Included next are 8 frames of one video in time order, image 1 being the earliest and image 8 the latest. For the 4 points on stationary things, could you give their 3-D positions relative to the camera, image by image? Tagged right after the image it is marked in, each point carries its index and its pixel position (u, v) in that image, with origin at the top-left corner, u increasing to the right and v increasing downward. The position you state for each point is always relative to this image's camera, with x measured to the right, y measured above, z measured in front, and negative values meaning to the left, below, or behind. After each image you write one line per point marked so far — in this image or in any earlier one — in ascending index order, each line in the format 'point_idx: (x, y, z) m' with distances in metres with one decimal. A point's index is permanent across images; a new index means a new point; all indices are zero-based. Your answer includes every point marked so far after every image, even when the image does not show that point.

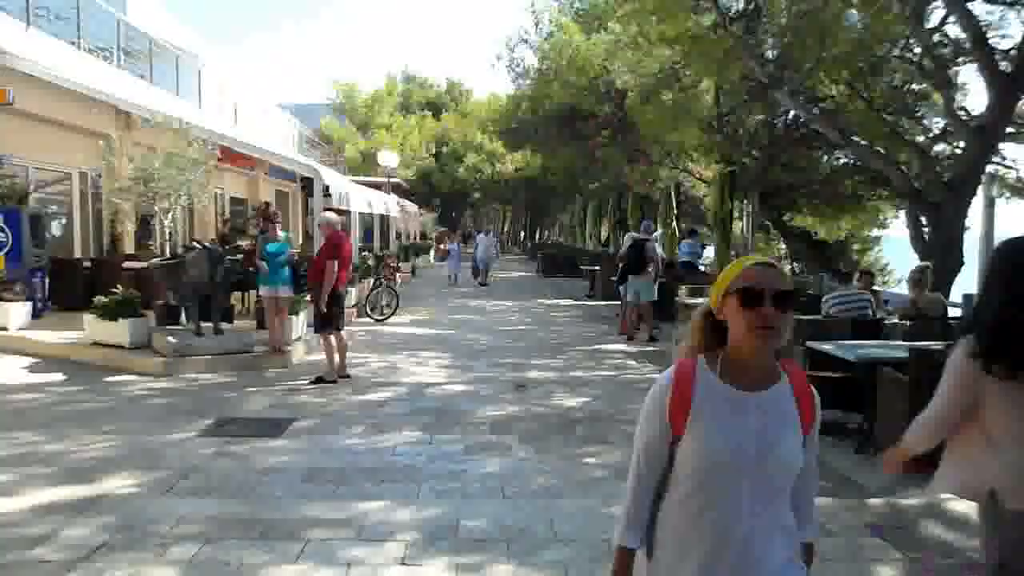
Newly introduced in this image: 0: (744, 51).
0: (+3.8, +3.9, +13.7) m
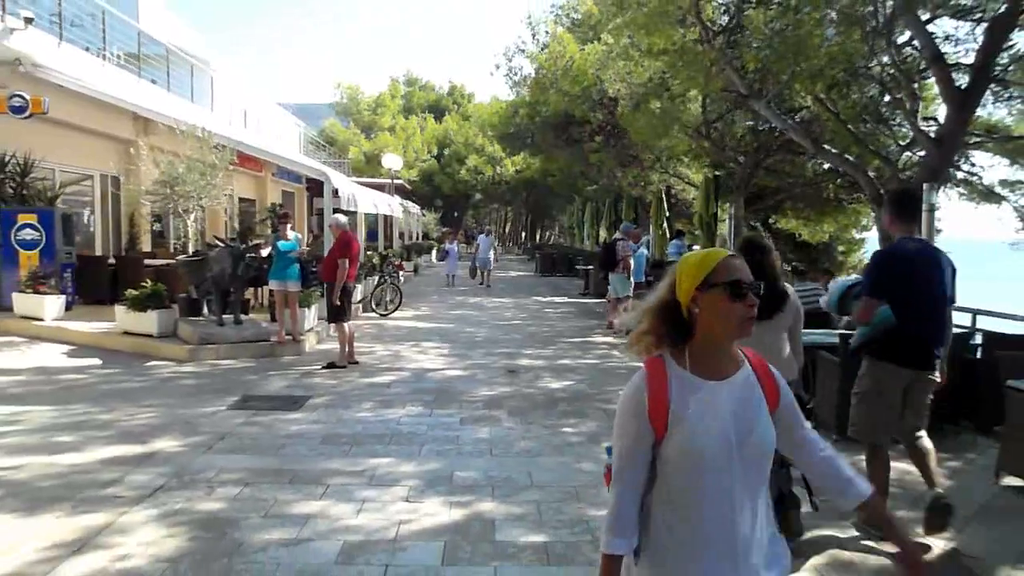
0: (+3.7, +3.9, +14.6) m
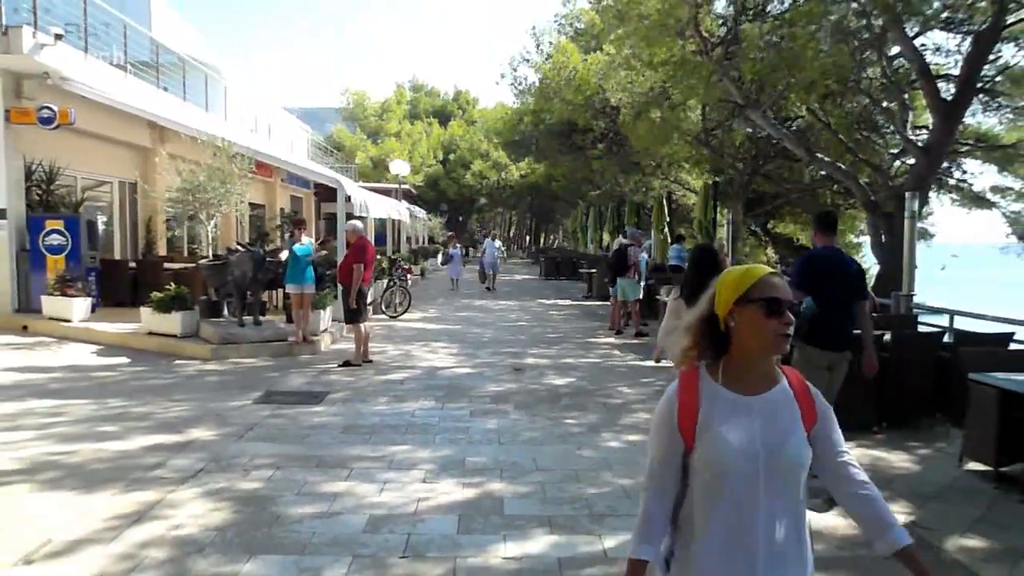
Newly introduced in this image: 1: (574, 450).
0: (+3.8, +3.9, +15.2) m
1: (+0.5, -1.3, +6.6) m
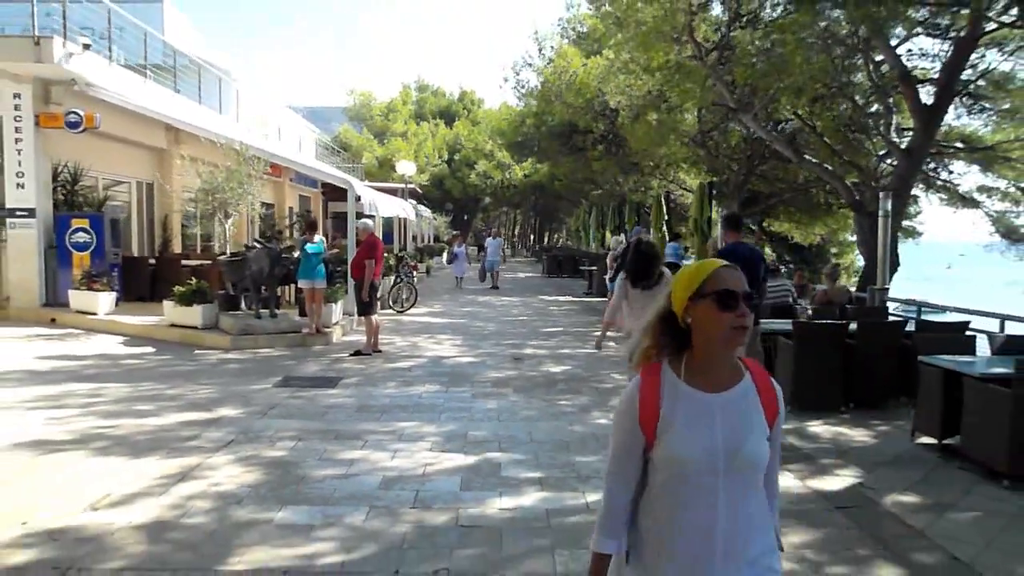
0: (+3.8, +3.9, +15.9) m
1: (+0.5, -1.2, +7.3) m
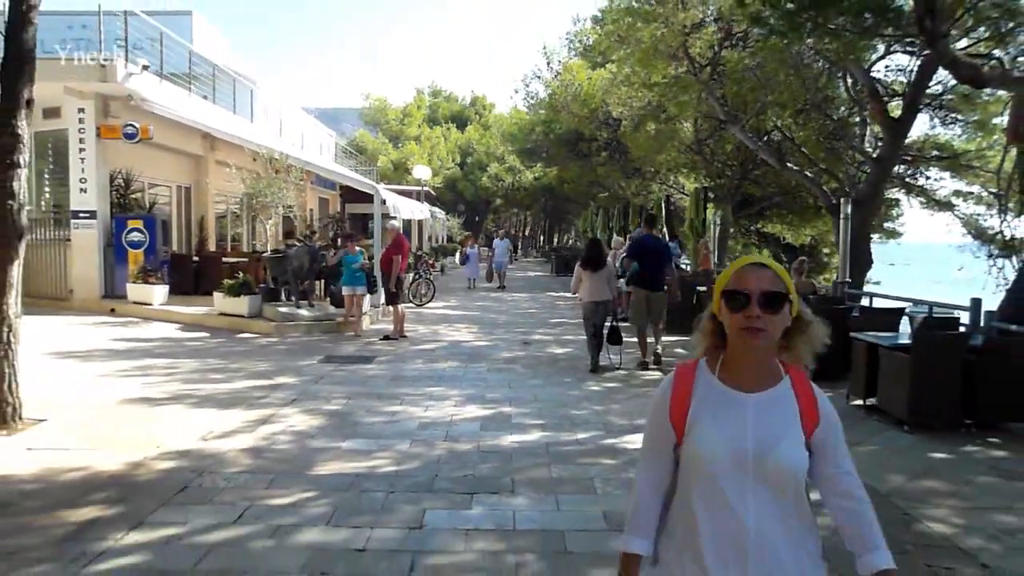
0: (+4.1, +4.0, +17.4) m
1: (+0.6, -1.1, +8.9) m
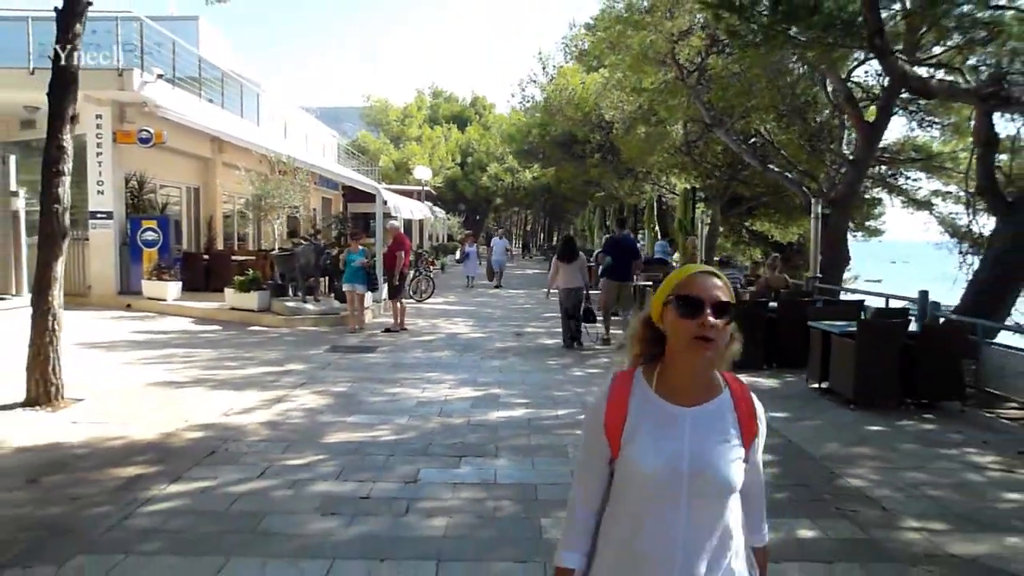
0: (+4.0, +4.1, +18.3) m
1: (+0.4, -1.0, +9.7) m
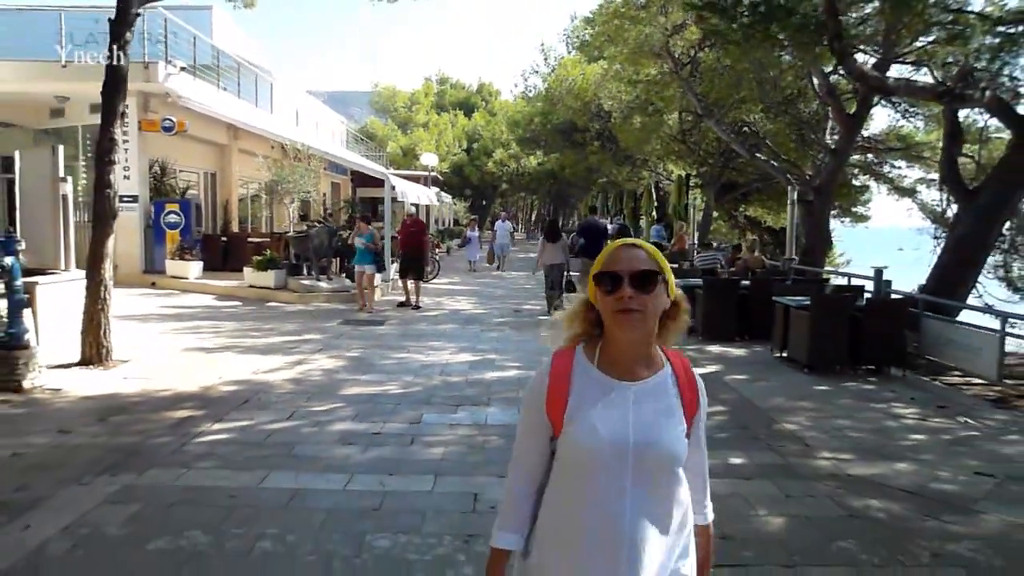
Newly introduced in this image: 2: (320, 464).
0: (+4.0, +4.5, +19.2) m
1: (+0.4, -0.7, +10.8) m
2: (-1.3, -1.2, +5.5) m
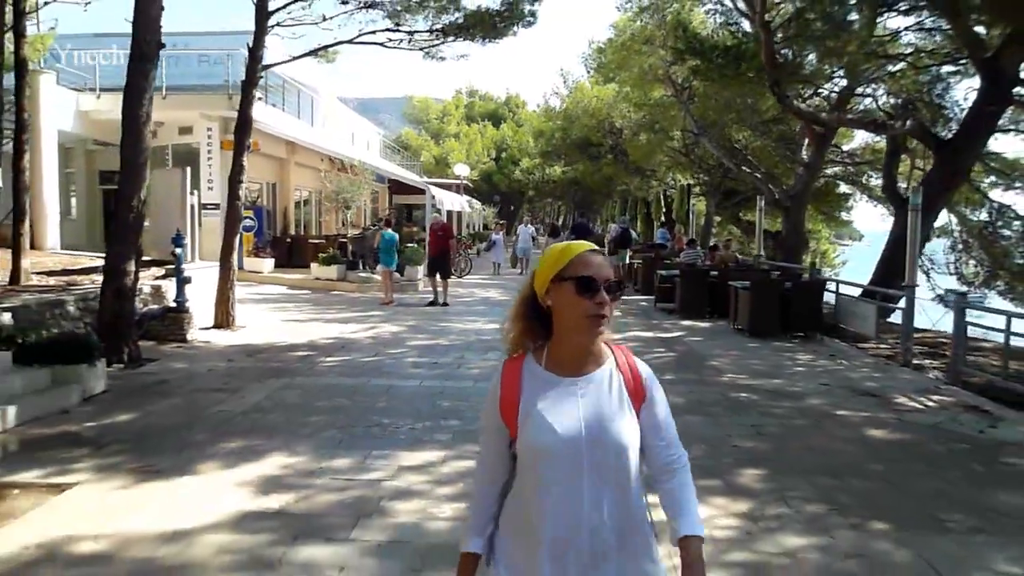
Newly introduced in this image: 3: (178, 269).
0: (+4.6, +4.7, +22.3) m
1: (+0.7, -0.5, +13.9) m
2: (-1.2, -0.9, +8.7) m
3: (-4.4, +0.2, +10.9) m
